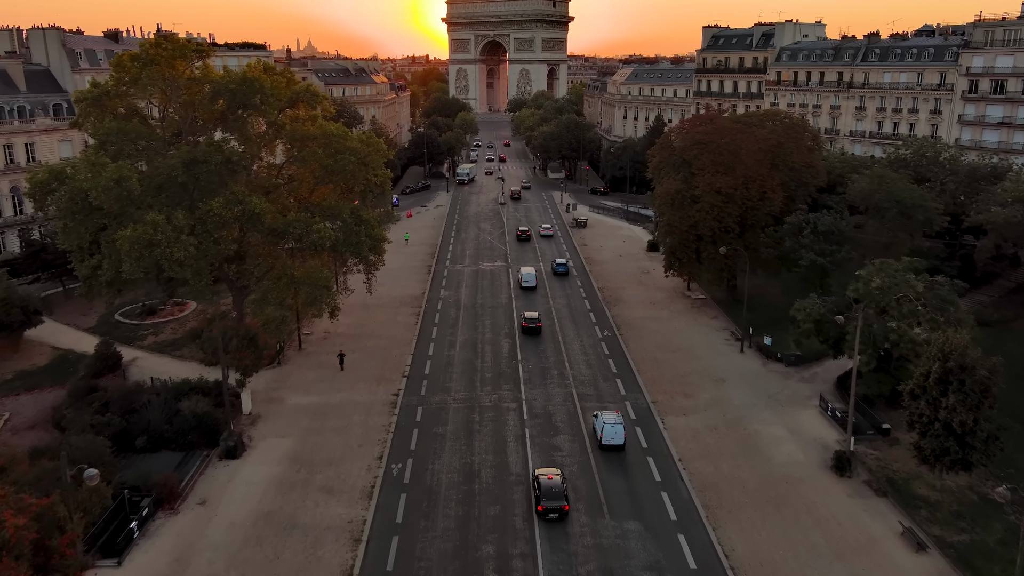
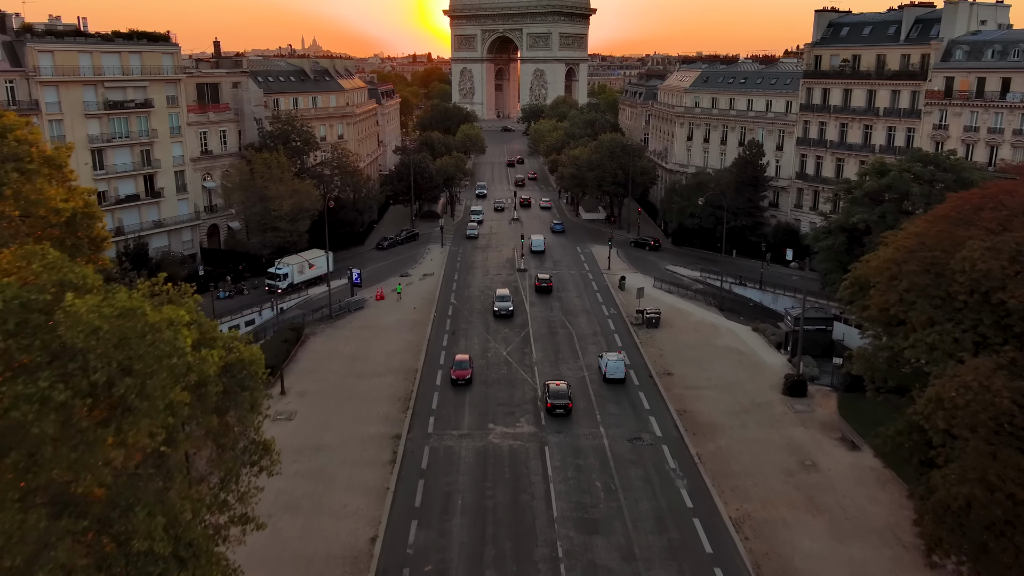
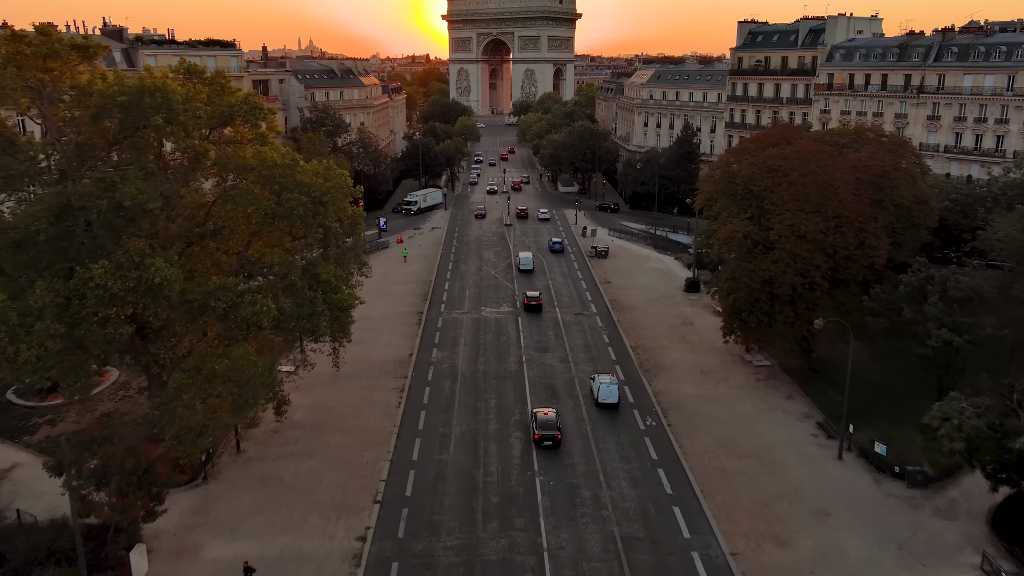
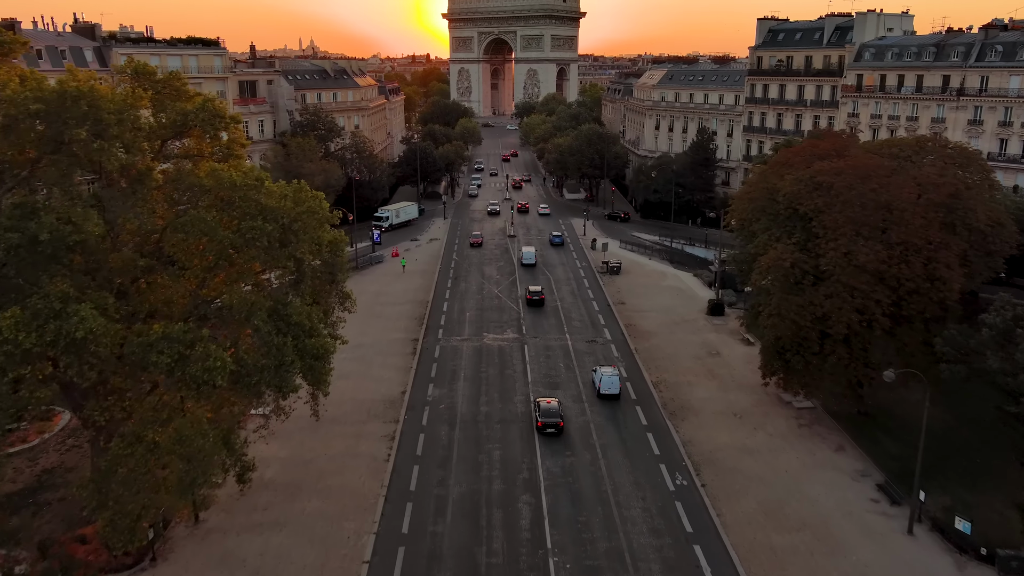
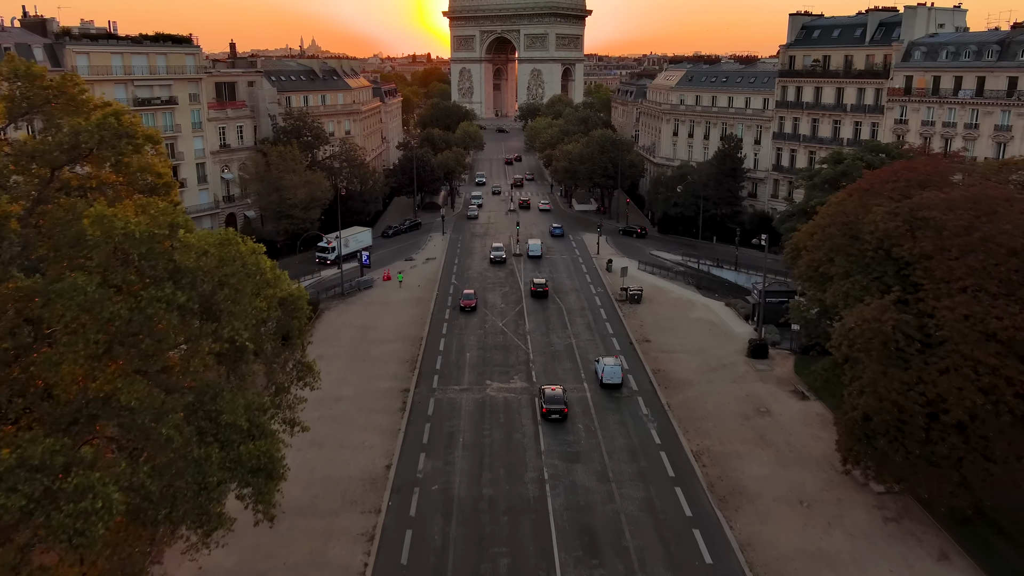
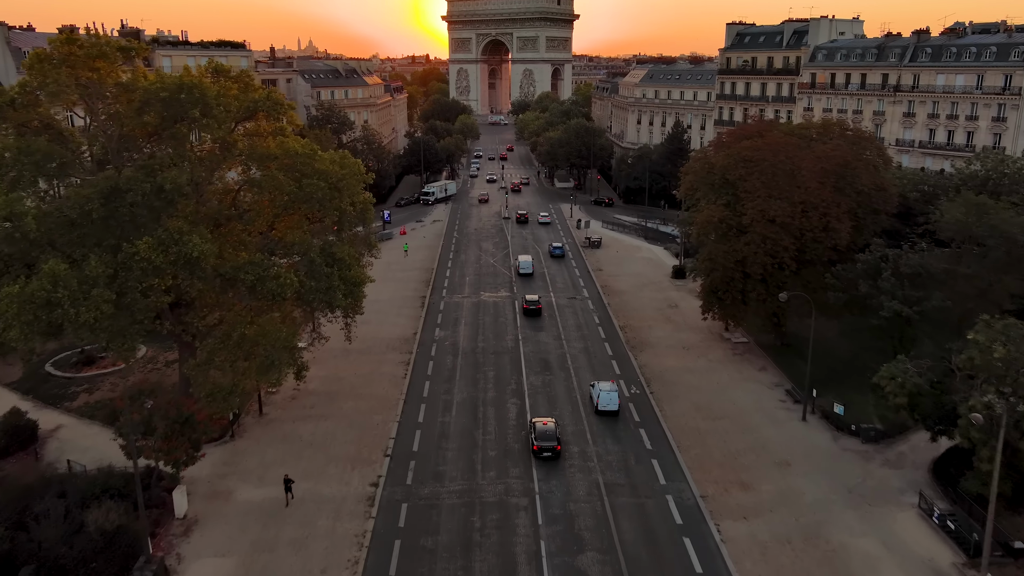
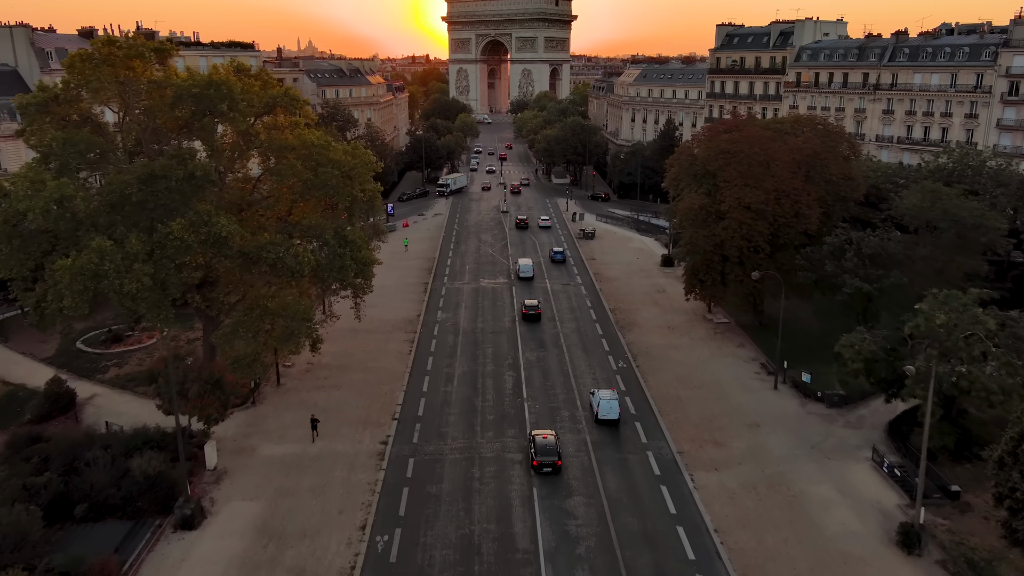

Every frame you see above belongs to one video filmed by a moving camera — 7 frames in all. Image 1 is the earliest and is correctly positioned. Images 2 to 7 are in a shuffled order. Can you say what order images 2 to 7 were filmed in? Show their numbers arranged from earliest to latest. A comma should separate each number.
7, 6, 3, 4, 5, 2
